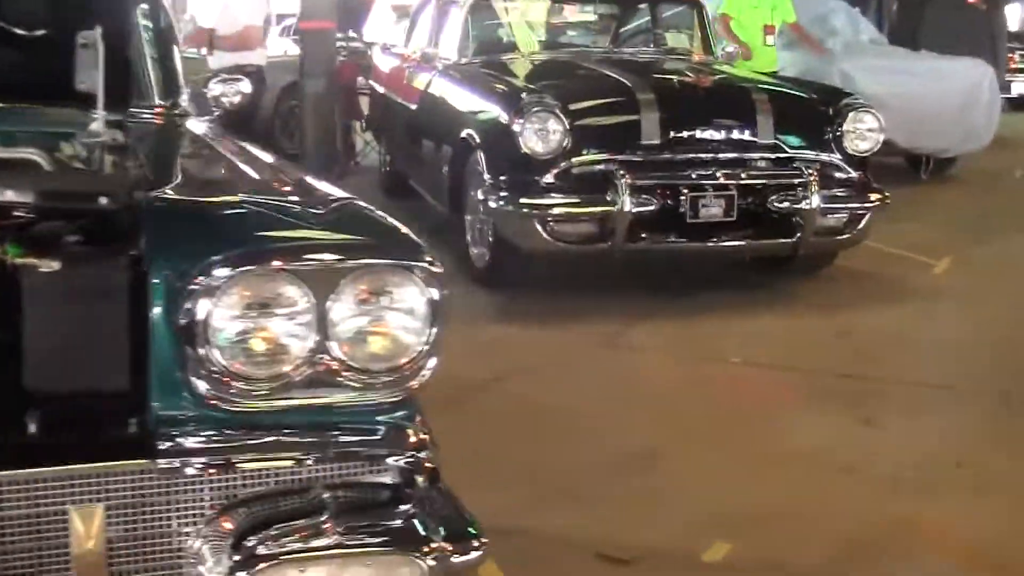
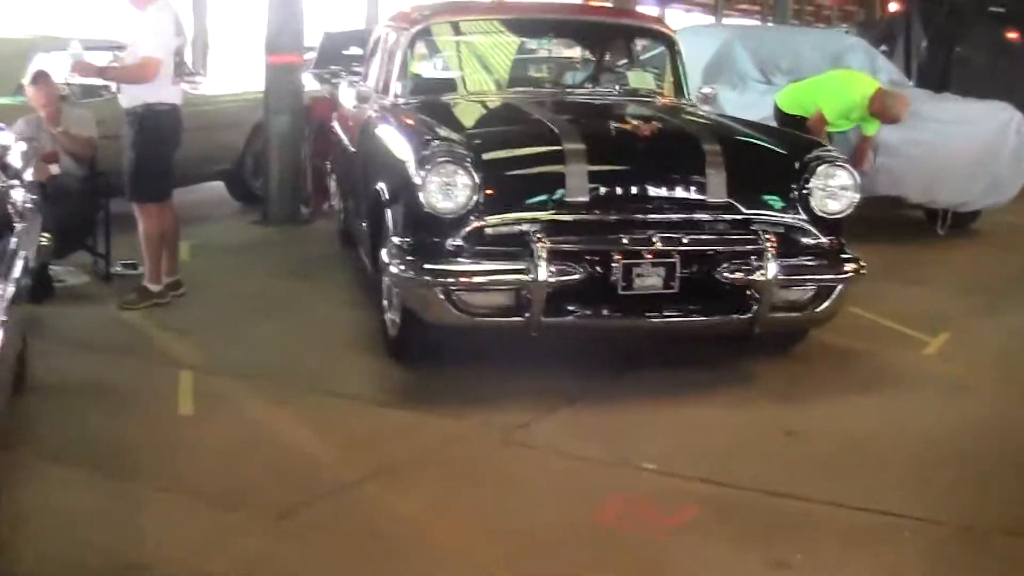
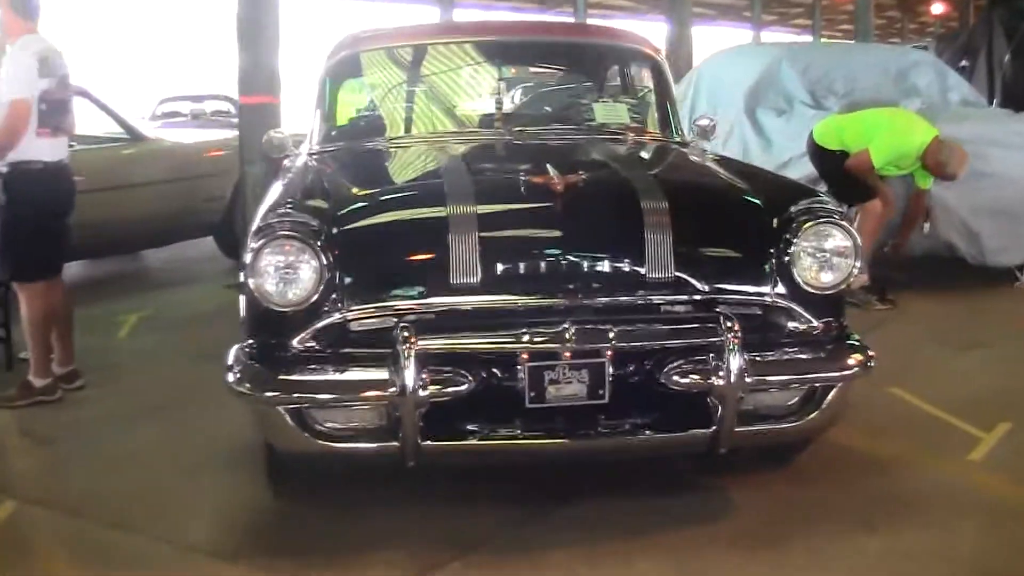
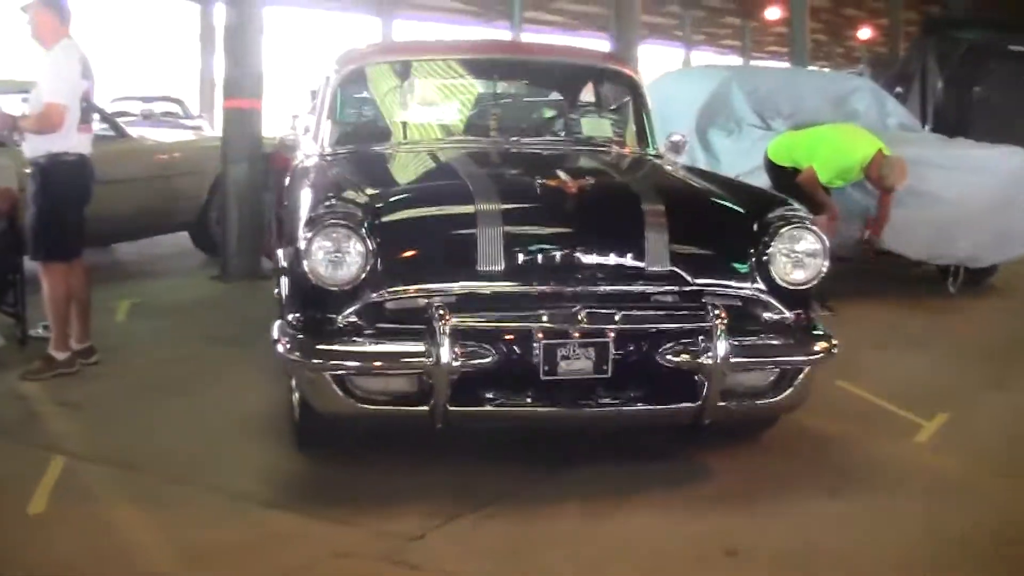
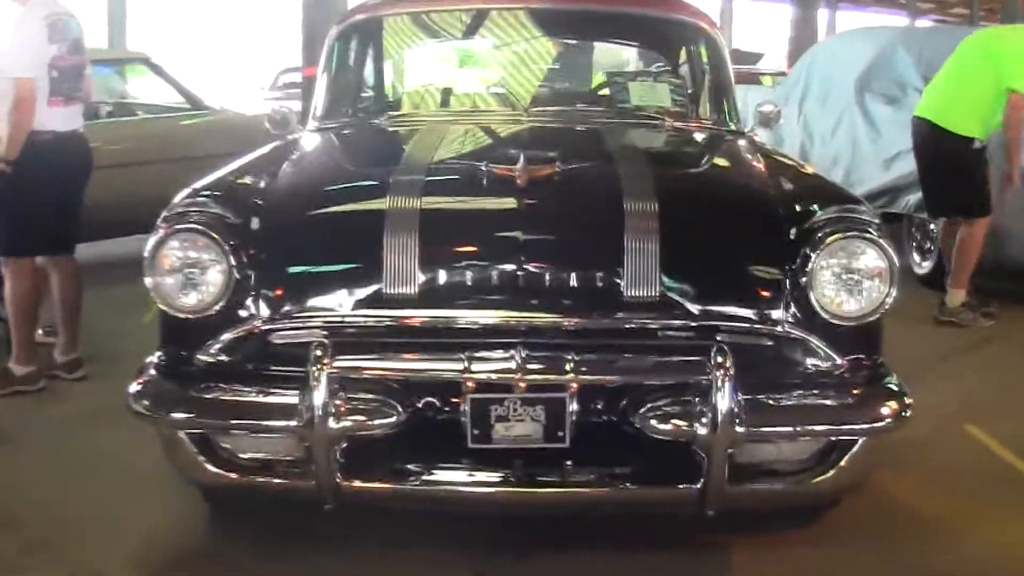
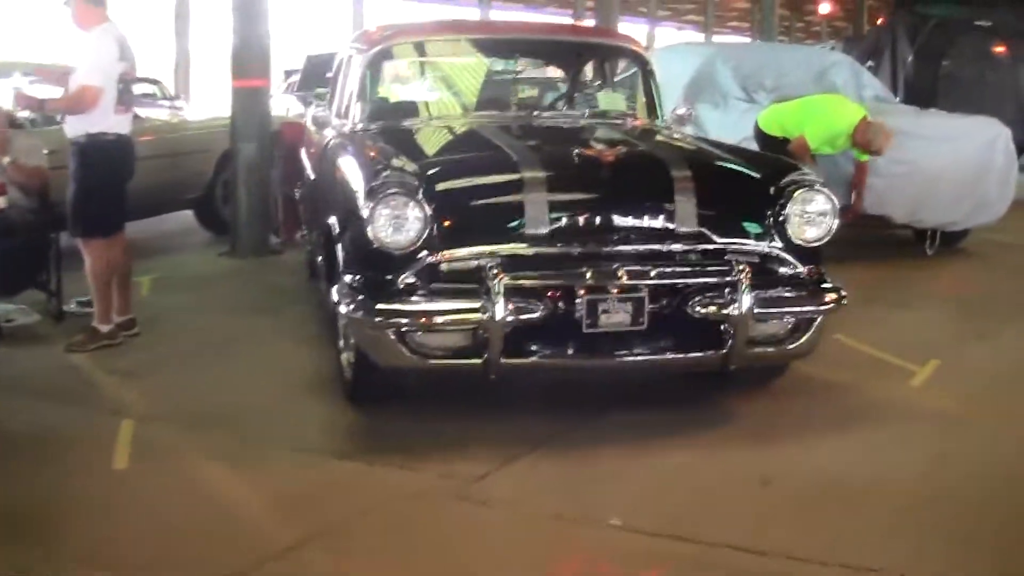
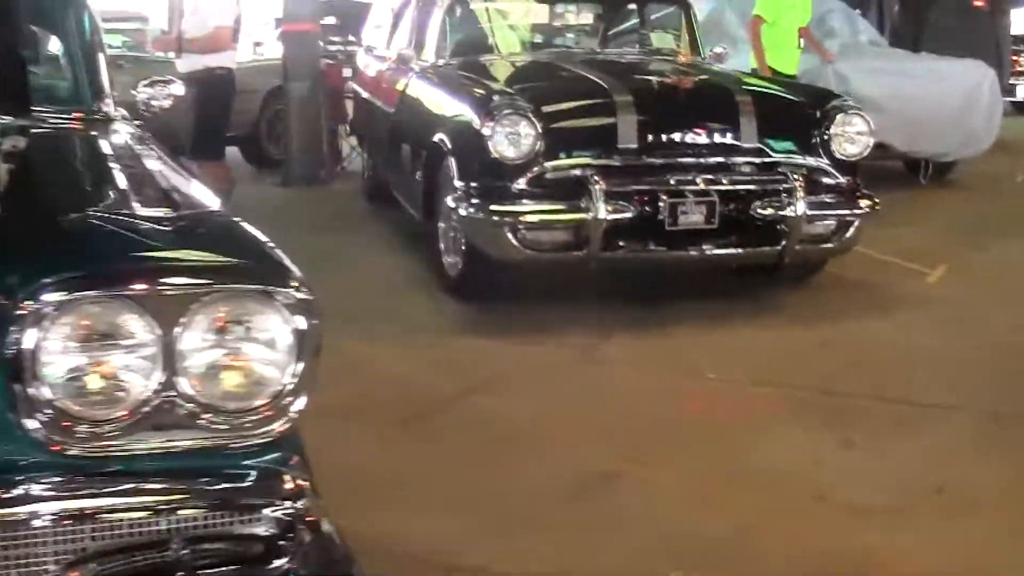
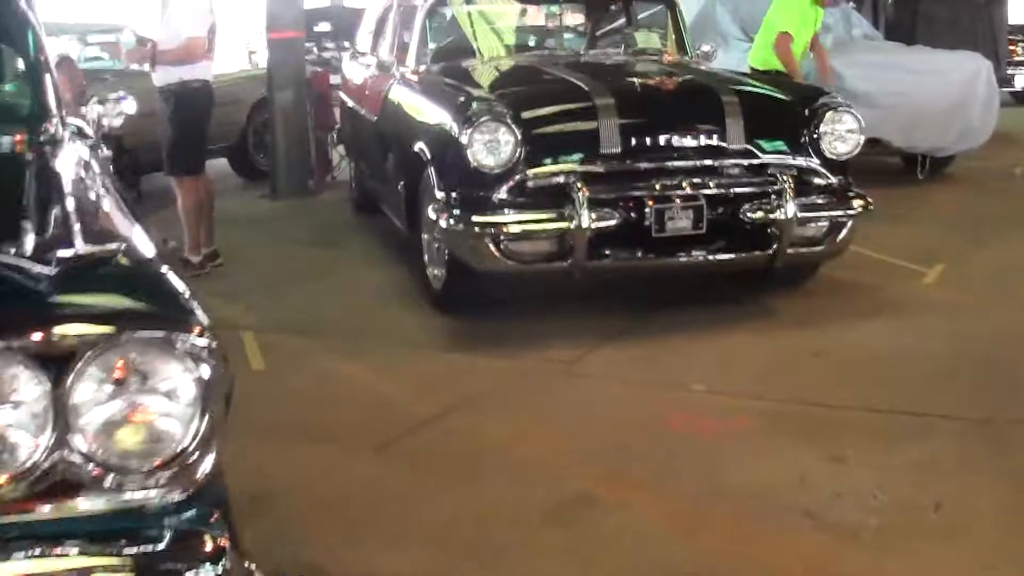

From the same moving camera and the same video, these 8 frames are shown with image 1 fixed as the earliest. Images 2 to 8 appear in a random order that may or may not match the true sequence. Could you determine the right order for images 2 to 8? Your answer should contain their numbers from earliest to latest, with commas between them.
7, 8, 2, 6, 4, 3, 5
